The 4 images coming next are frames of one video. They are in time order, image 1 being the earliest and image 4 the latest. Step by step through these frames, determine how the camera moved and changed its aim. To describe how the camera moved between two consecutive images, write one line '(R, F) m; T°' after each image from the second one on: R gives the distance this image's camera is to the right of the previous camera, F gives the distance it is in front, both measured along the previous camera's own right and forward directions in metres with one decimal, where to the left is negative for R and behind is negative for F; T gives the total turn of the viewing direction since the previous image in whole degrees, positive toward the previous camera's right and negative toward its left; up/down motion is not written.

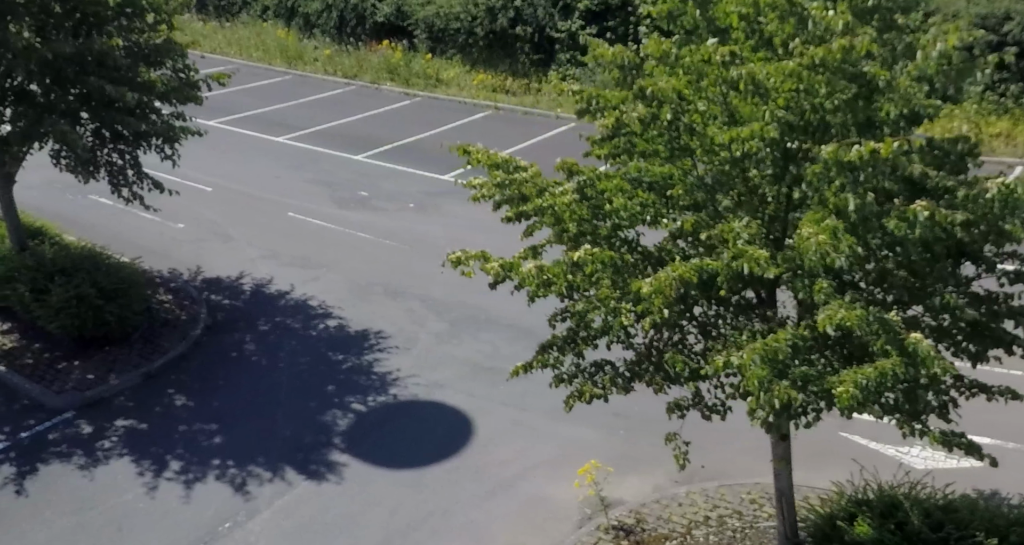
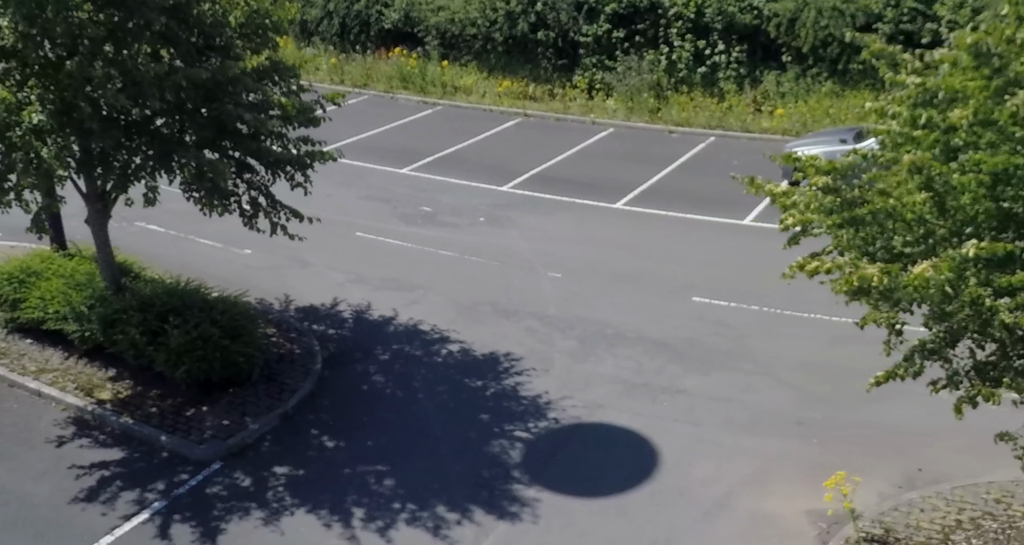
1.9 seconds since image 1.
(-2.2, +0.3) m; +5°
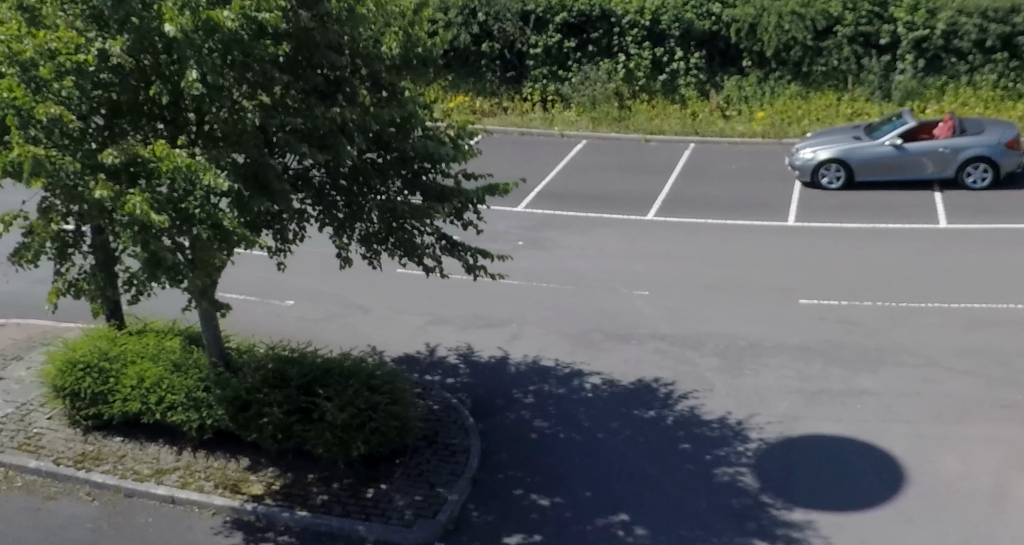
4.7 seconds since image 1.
(-3.6, +0.8) m; +14°
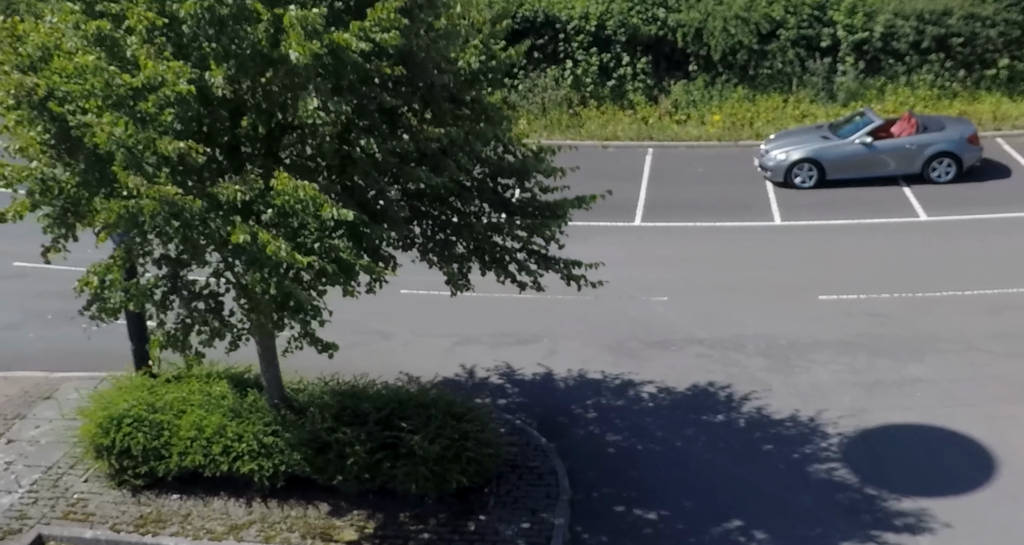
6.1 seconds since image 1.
(-2.0, +0.4) m; +9°
